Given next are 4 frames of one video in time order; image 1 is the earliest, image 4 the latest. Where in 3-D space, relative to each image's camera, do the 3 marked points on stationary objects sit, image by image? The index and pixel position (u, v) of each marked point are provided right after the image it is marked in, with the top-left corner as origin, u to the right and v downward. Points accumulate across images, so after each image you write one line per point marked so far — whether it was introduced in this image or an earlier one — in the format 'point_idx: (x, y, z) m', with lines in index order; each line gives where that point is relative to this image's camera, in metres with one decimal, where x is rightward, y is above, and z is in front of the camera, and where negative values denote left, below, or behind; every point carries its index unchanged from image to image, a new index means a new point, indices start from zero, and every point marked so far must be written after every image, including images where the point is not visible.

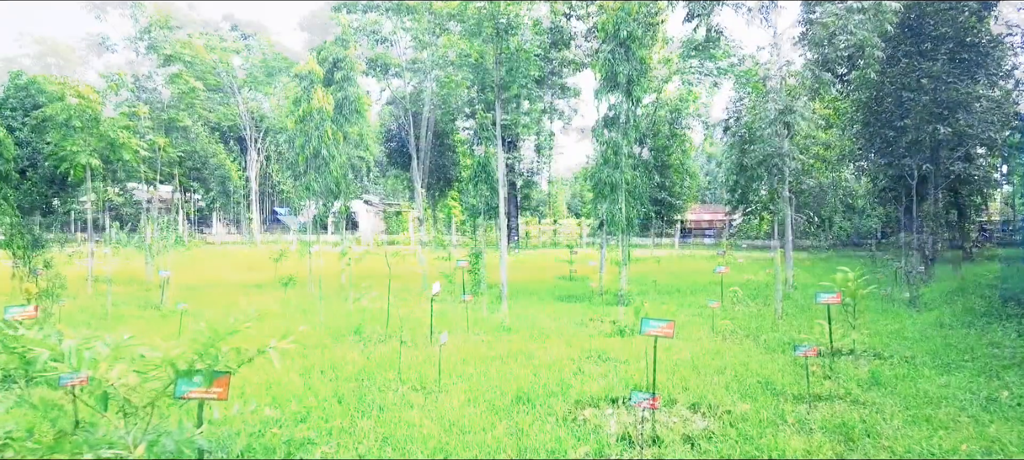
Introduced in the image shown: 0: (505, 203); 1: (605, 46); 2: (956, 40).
0: (-0.1, +0.3, +10.7) m
1: (+0.8, +1.6, +8.9) m
2: (+3.9, +1.7, +8.8) m
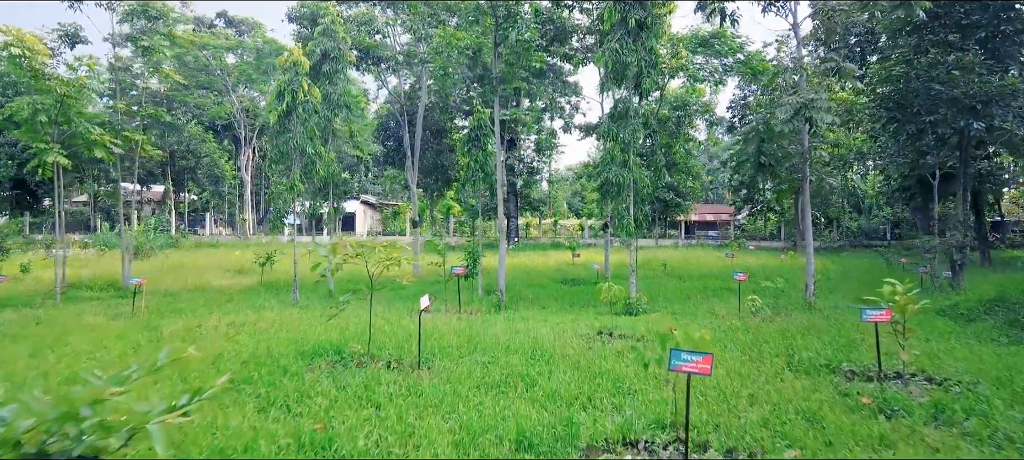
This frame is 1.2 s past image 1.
0: (-0.1, +0.3, +10.0) m
1: (+0.8, +1.6, +8.3) m
2: (+3.9, +1.6, +8.2) m
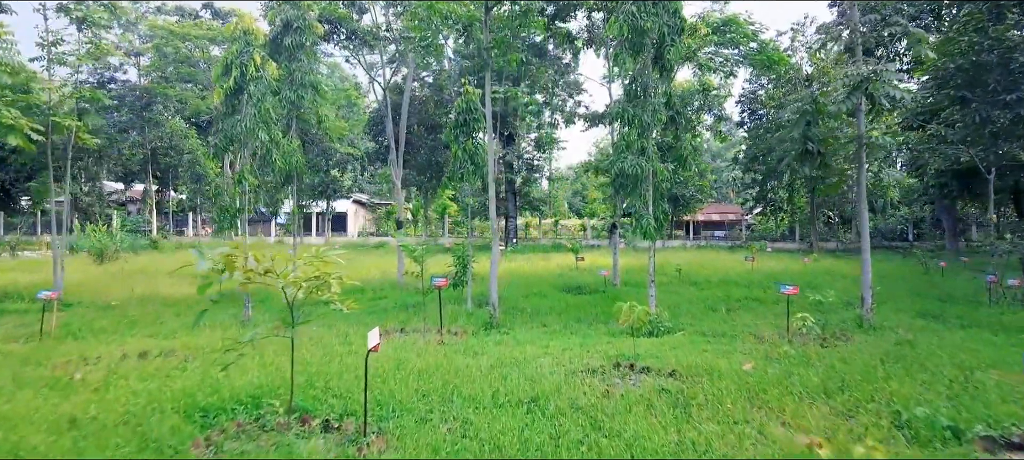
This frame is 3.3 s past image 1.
0: (-0.1, +0.3, +8.6) m
1: (+0.8, +1.6, +6.9) m
2: (+3.8, +1.6, +6.8) m
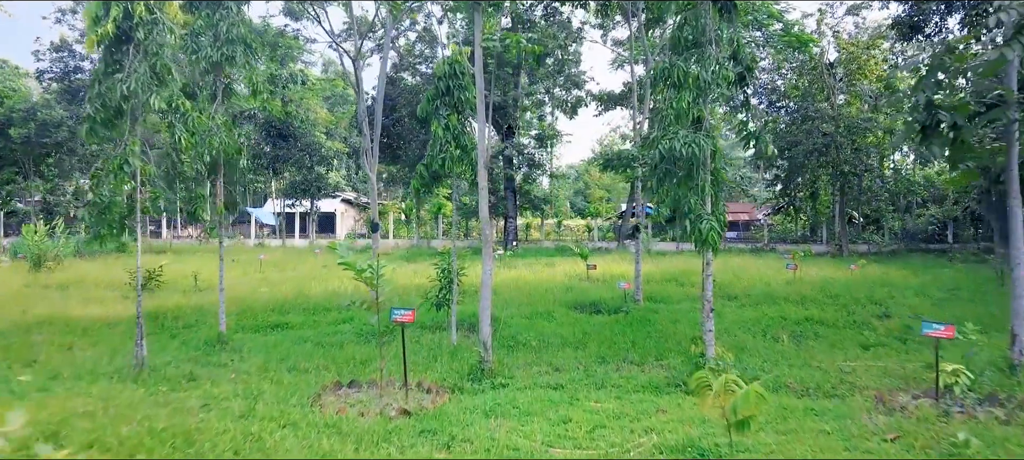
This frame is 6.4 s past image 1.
0: (-0.1, +0.2, +6.6) m
1: (+0.8, +1.6, +4.8) m
2: (+3.8, +1.6, +4.7) m
